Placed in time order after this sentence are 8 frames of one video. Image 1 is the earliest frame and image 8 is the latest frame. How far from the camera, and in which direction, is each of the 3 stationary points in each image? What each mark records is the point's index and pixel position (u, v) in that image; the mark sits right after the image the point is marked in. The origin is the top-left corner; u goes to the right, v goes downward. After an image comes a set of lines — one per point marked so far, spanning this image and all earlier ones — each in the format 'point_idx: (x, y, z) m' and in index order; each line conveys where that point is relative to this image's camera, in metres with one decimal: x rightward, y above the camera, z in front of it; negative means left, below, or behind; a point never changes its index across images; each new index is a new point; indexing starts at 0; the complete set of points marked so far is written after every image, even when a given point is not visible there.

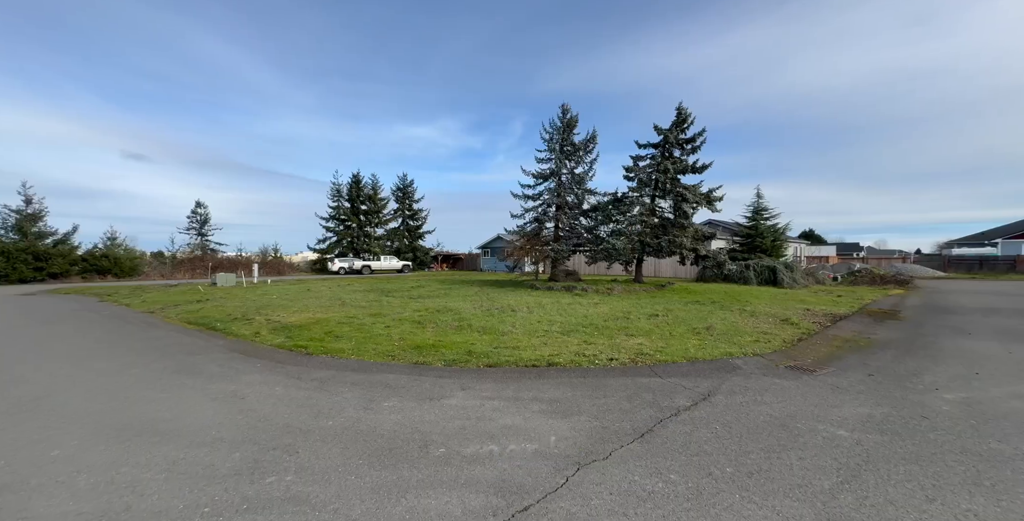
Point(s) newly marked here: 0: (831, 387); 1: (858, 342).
0: (+3.9, -1.5, +4.8) m
1: (+6.8, -1.6, +7.7) m
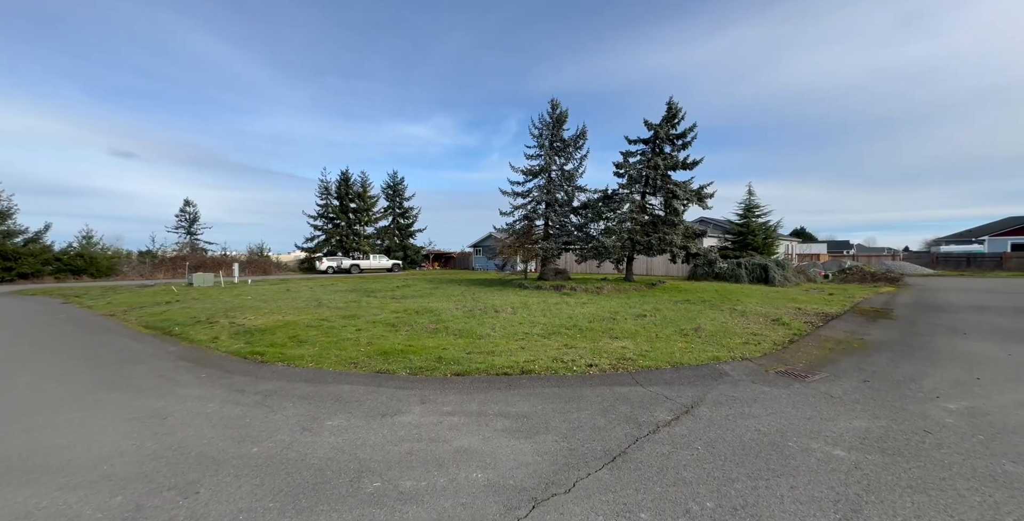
0: (+3.5, -1.5, +4.4) m
1: (+6.4, -1.6, +7.4) m
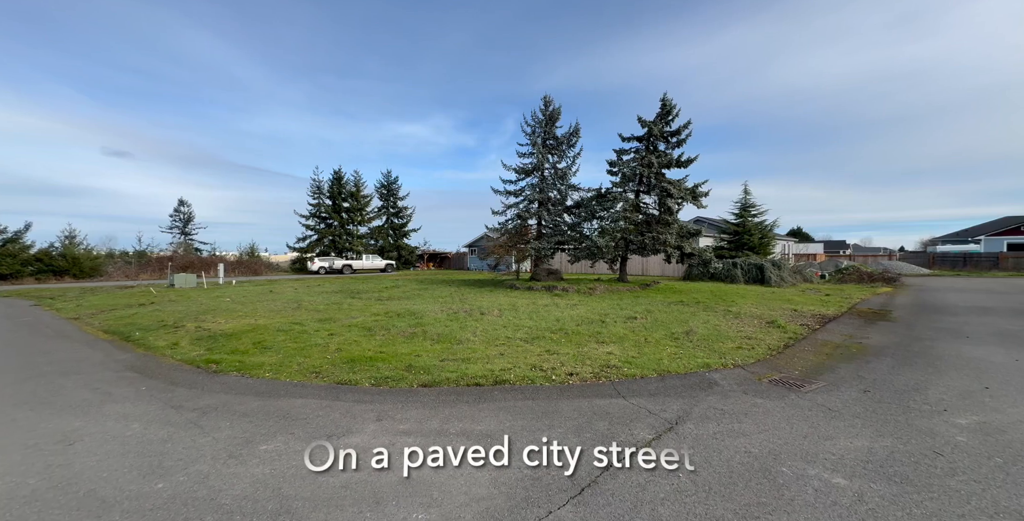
0: (+3.2, -1.5, +4.0) m
1: (+6.1, -1.6, +7.0) m
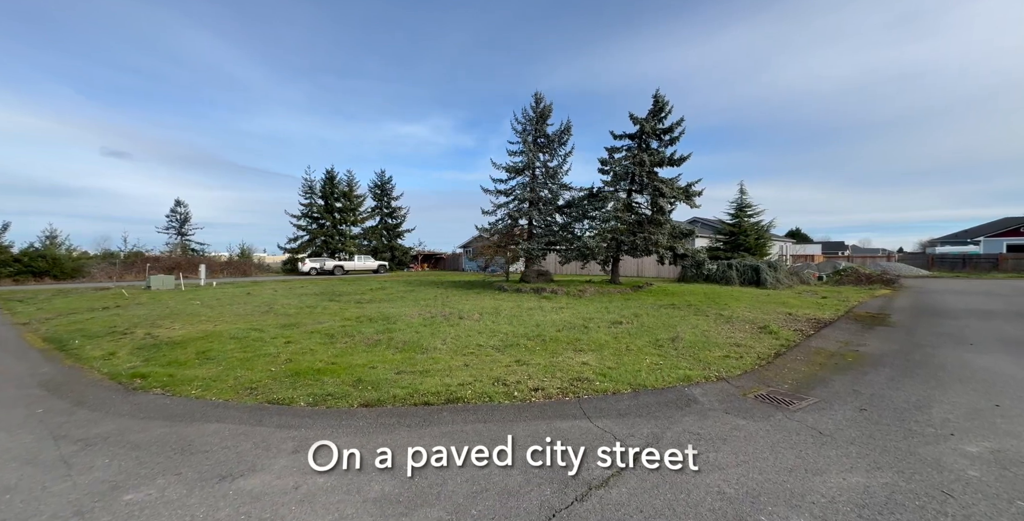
0: (+2.7, -1.6, +3.6) m
1: (+5.6, -1.6, +6.5) m
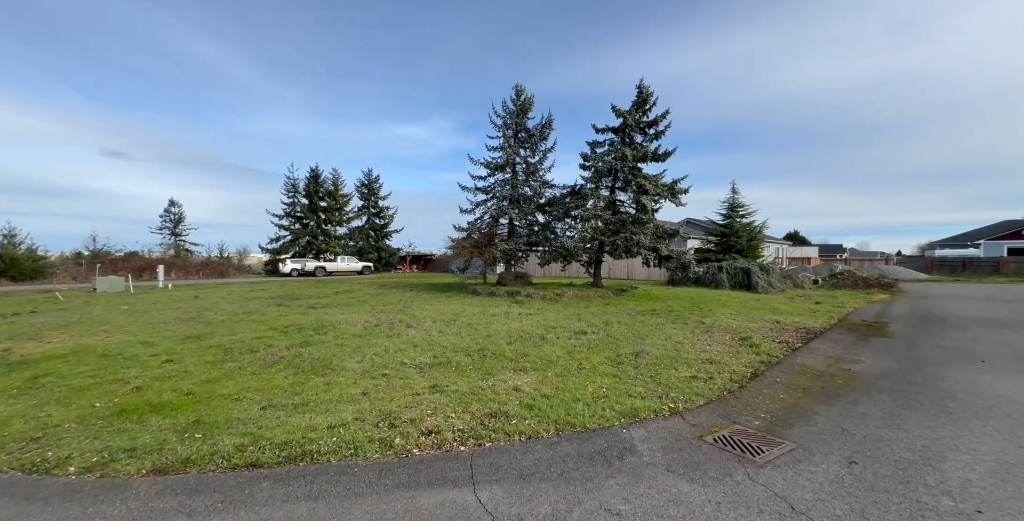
0: (+1.7, -1.6, +2.5) m
1: (+4.6, -1.7, +5.5) m
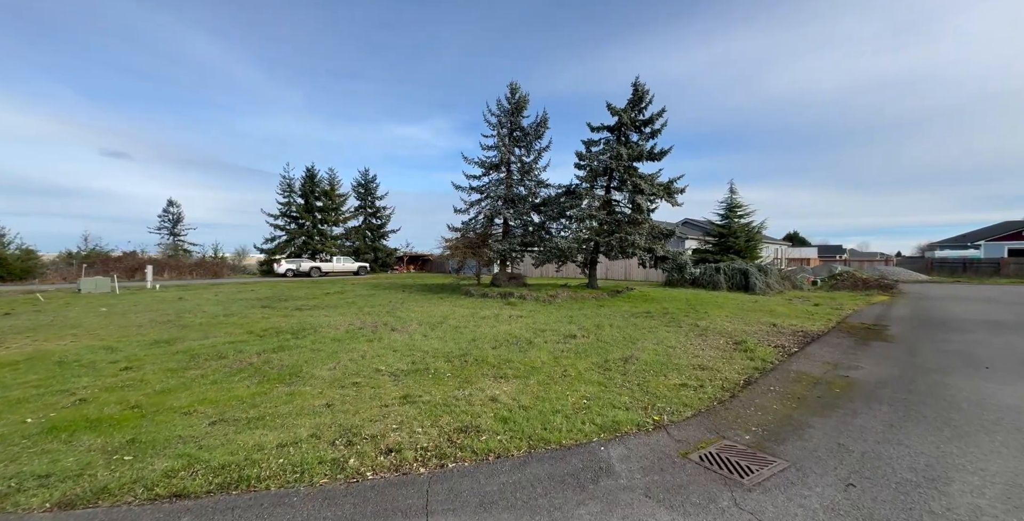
0: (+1.5, -1.6, +2.2) m
1: (+4.3, -1.7, +5.2) m
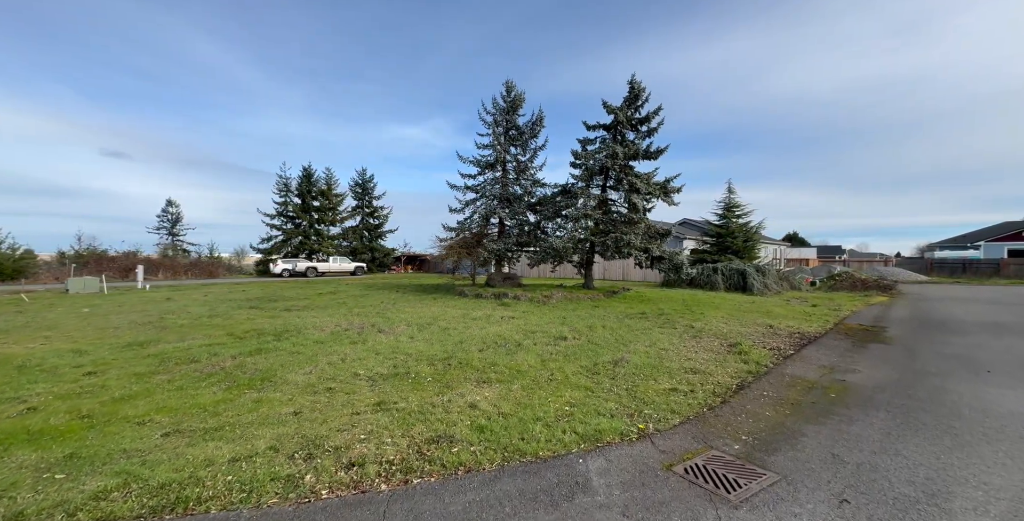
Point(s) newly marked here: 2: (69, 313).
0: (+1.3, -1.6, +2.0) m
1: (+4.1, -1.7, +5.0) m
2: (-10.7, -1.3, +9.5) m
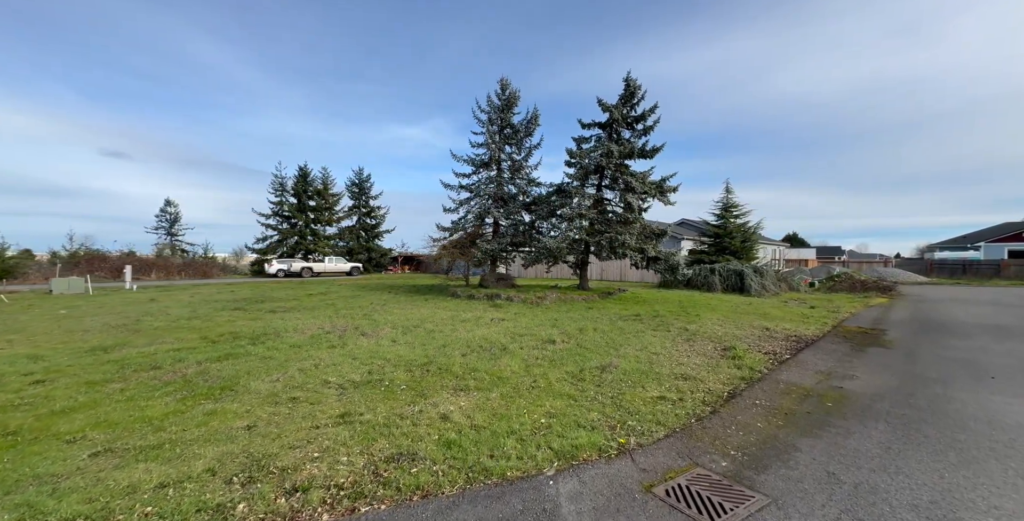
0: (+1.0, -1.6, +1.8) m
1: (+3.8, -1.7, +4.8) m
2: (-11.0, -1.3, +9.2) m
